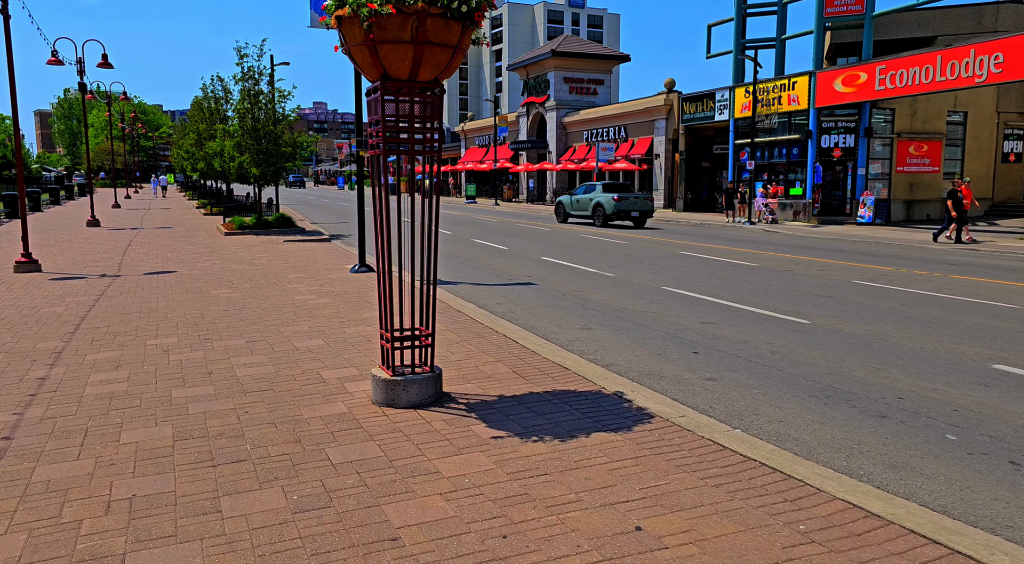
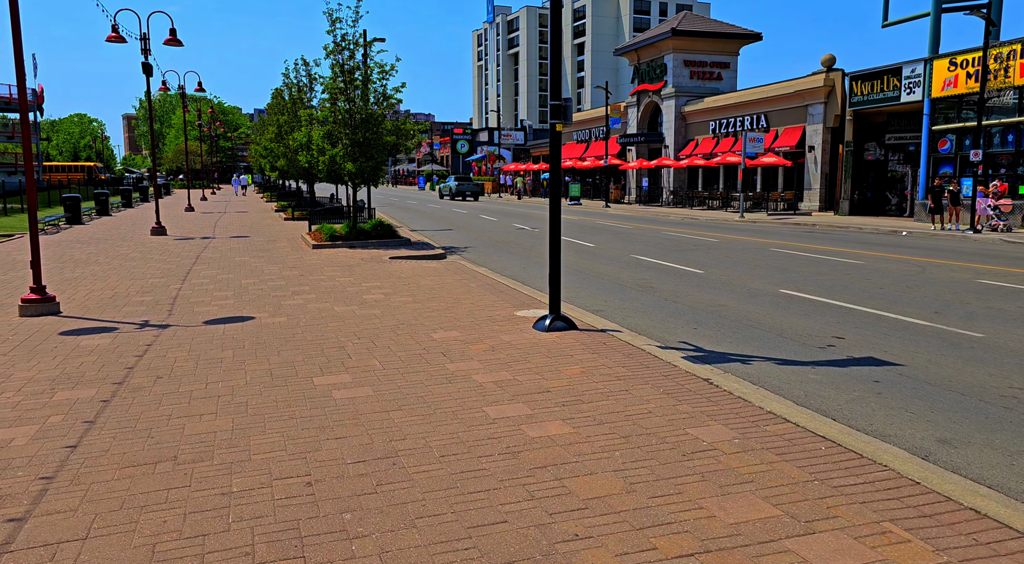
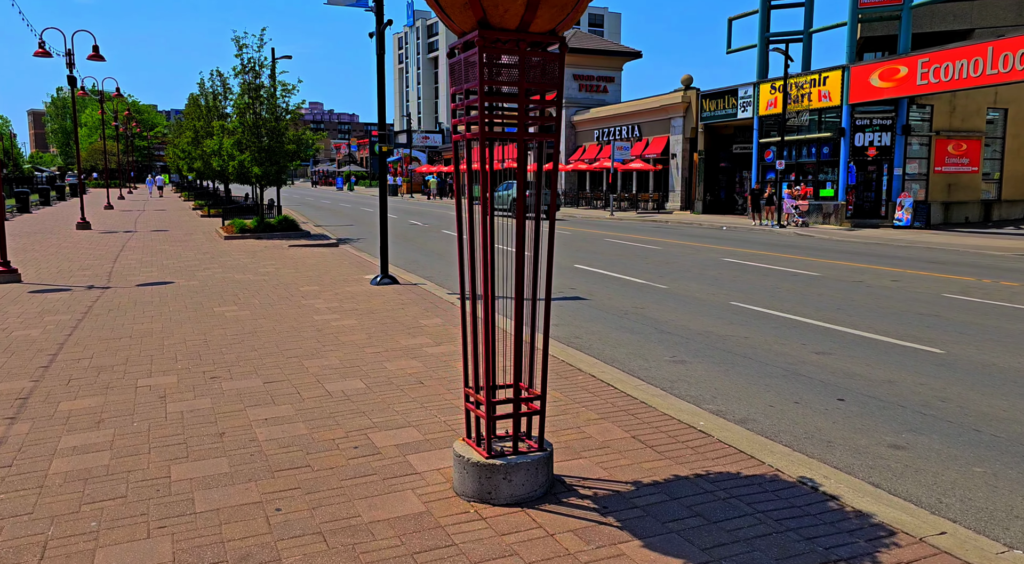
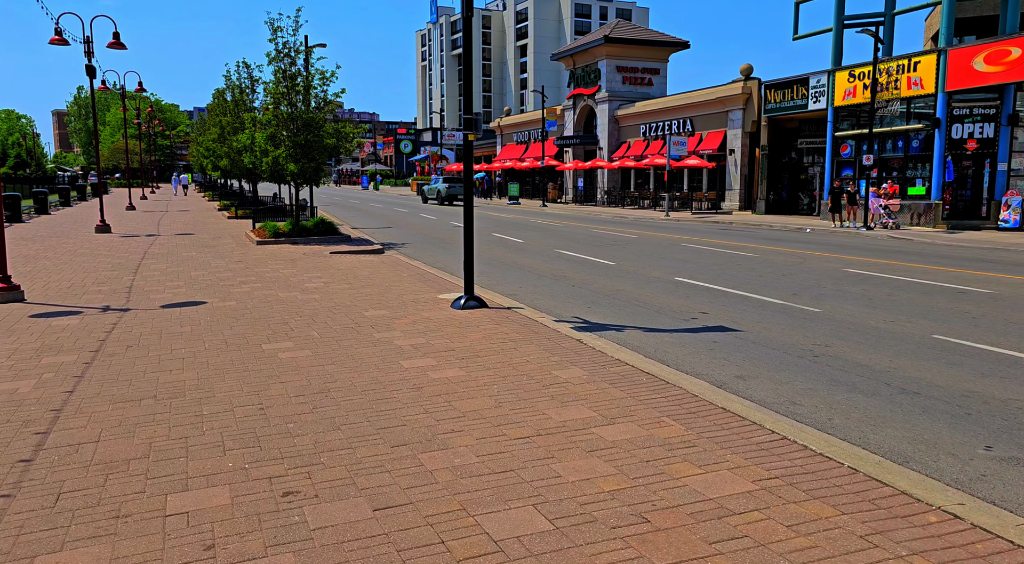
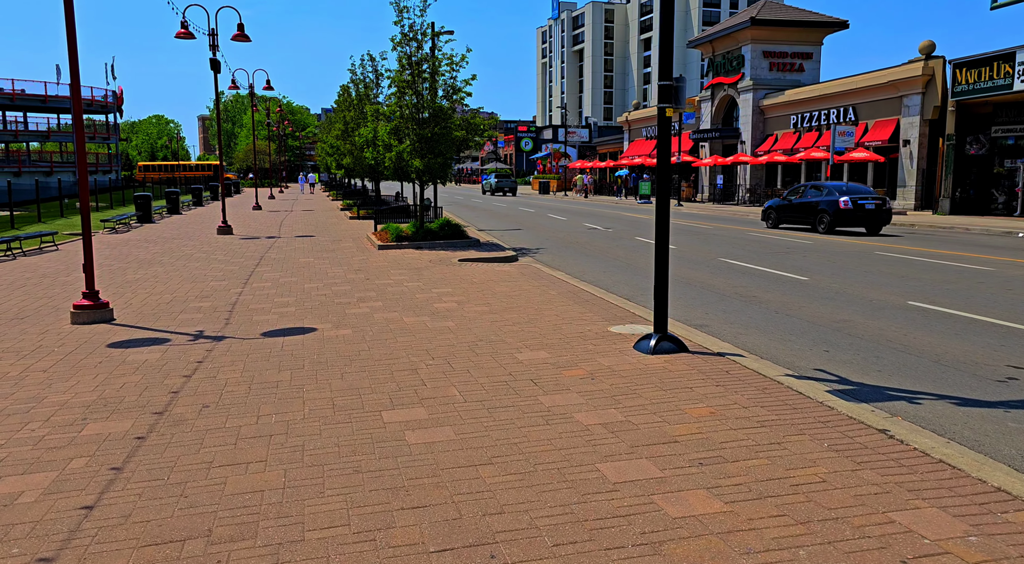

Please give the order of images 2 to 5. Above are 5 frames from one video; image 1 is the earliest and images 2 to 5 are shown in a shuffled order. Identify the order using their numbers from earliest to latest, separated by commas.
3, 4, 2, 5
